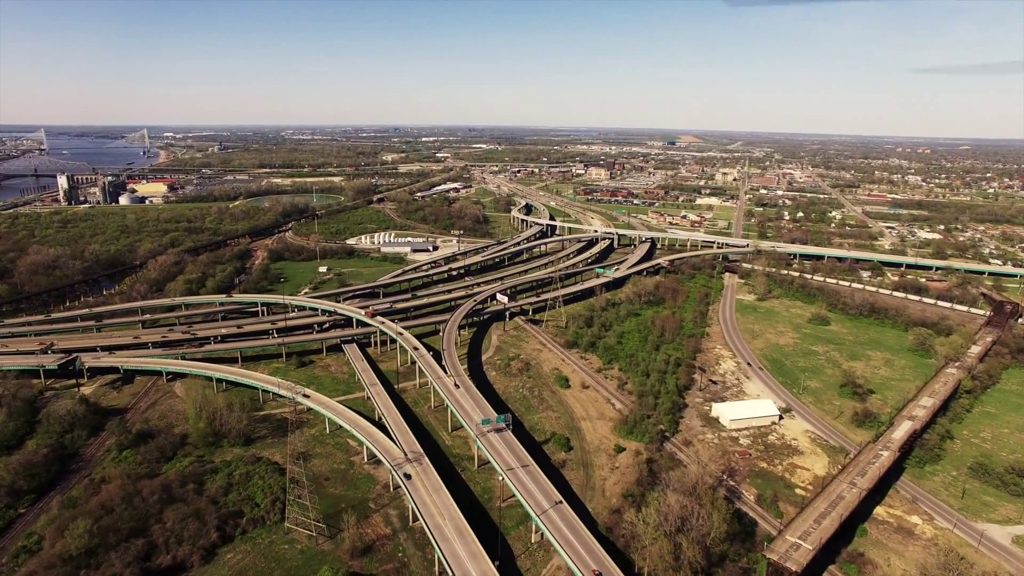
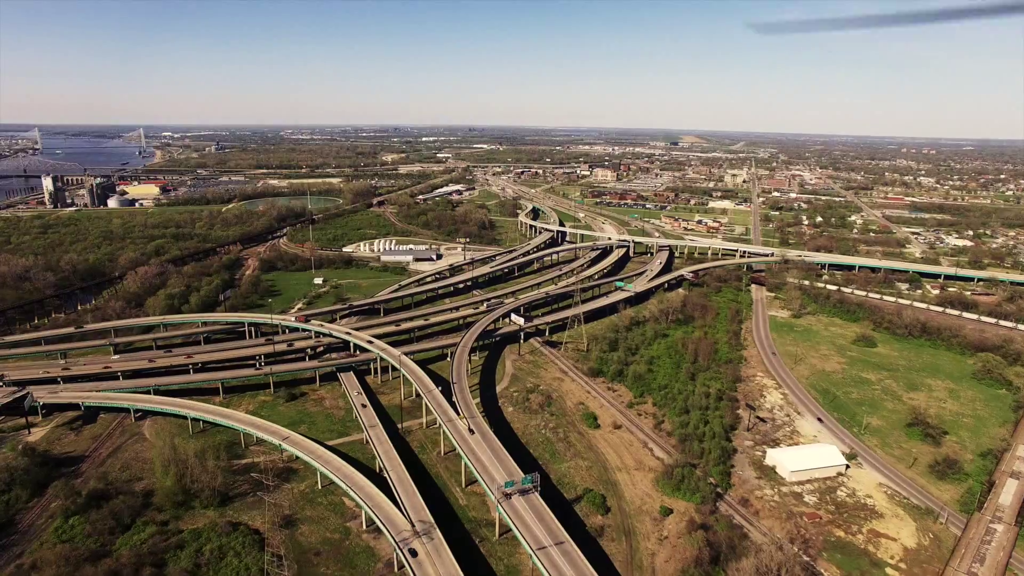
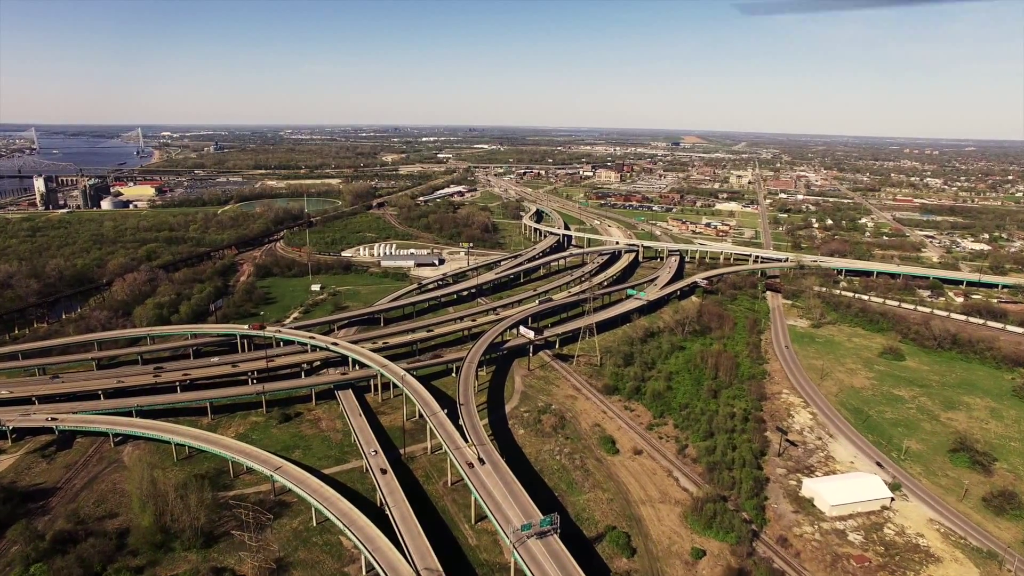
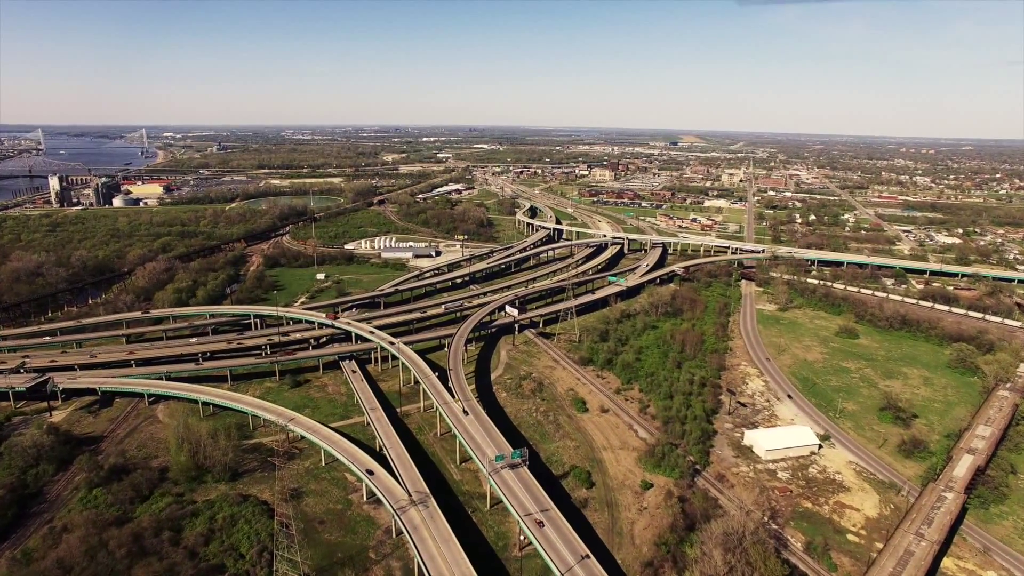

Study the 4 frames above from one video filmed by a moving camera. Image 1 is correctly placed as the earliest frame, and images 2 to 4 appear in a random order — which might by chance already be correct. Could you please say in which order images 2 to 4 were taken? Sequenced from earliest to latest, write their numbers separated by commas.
4, 2, 3
